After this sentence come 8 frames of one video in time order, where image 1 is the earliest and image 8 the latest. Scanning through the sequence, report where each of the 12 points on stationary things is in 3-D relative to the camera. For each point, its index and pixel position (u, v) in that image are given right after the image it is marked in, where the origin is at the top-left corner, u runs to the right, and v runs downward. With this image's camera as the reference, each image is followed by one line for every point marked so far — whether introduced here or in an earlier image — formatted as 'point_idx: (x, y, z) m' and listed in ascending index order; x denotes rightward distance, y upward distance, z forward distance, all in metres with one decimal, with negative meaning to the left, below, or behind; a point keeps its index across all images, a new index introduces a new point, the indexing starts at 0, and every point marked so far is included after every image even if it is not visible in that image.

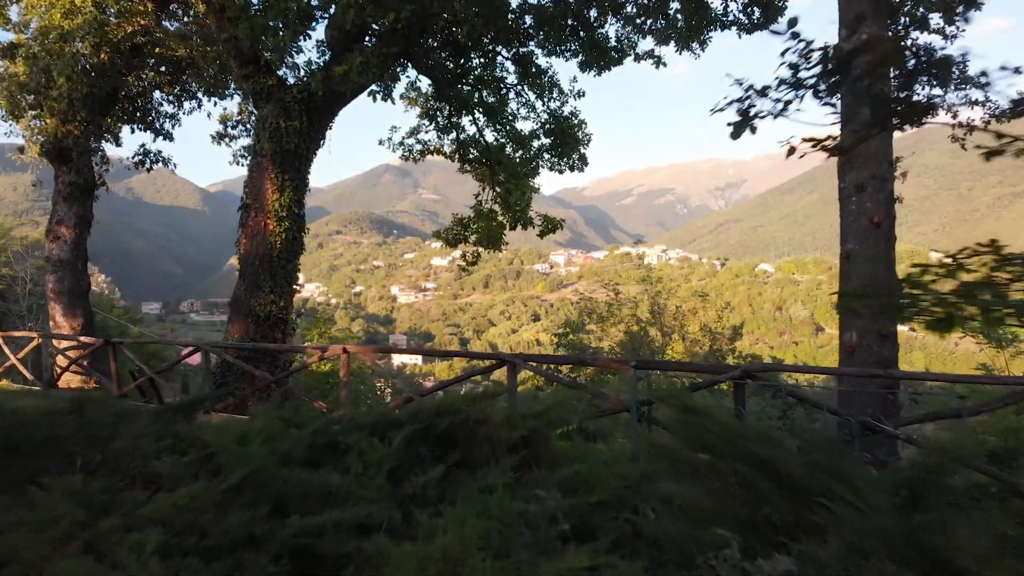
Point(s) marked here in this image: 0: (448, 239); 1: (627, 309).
0: (-0.9, +0.7, +8.5) m
1: (+2.1, -0.4, +12.0) m
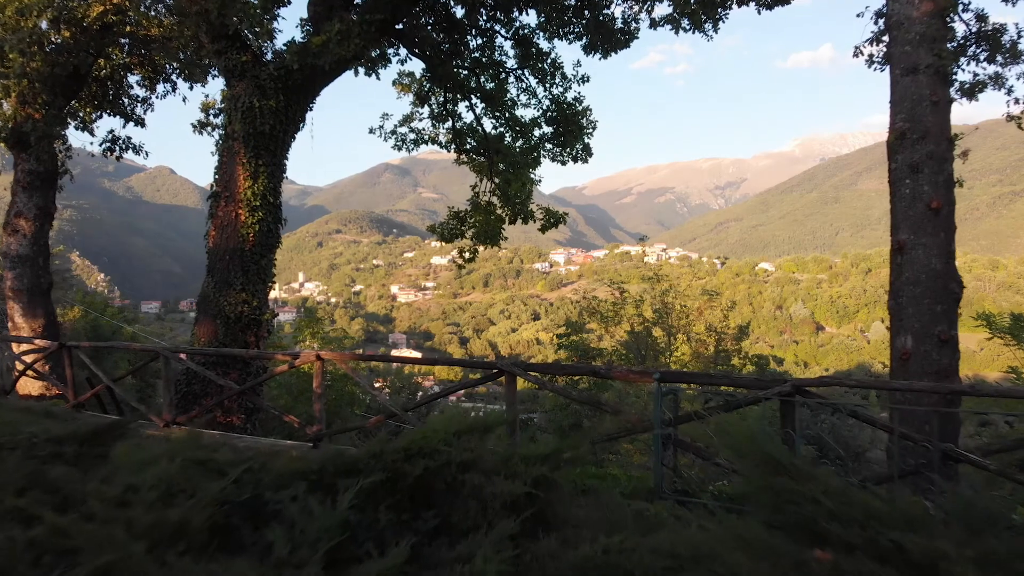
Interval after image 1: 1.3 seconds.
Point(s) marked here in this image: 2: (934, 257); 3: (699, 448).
0: (-0.9, +0.7, +8.0) m
1: (+2.1, -0.3, +11.5) m
2: (+2.2, +0.2, +3.3) m
3: (+0.9, -0.7, +2.9) m
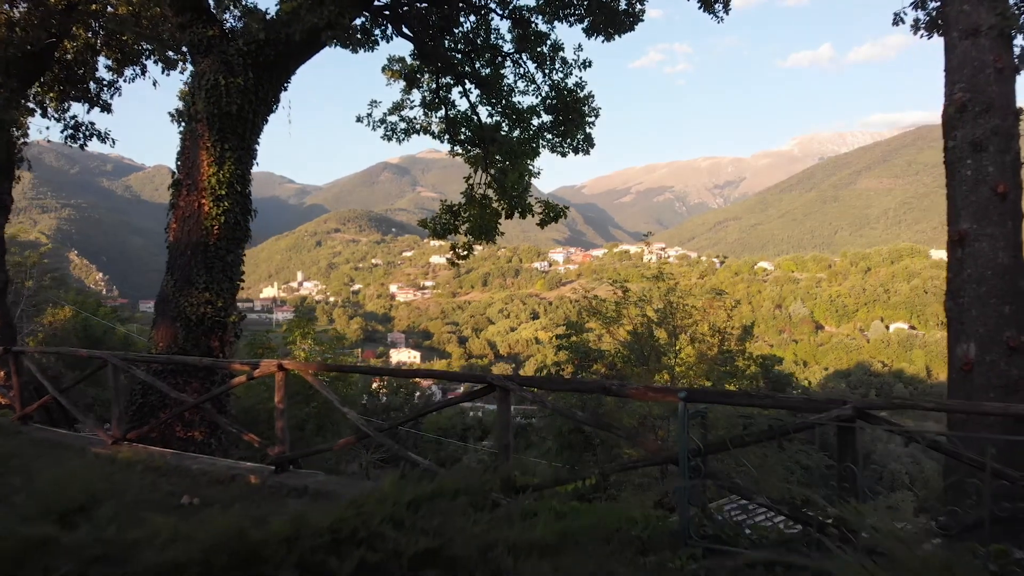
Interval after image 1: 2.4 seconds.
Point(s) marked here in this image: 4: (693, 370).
0: (-0.9, +0.7, +7.5) m
1: (+2.1, -0.3, +11.0) m
2: (+2.2, +0.2, +2.9) m
3: (+0.8, -0.7, +2.4) m
4: (+2.8, -1.3, +10.2) m
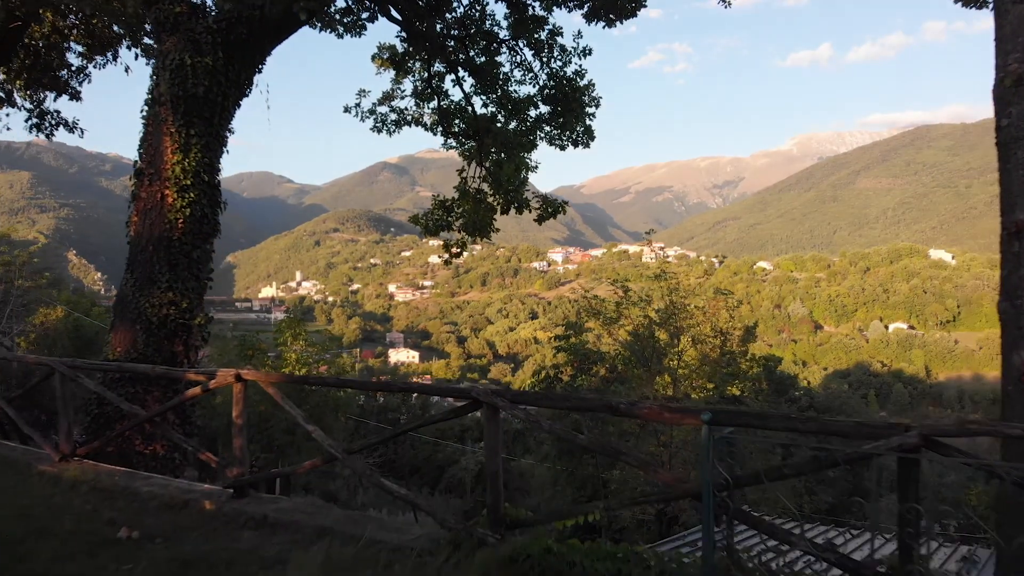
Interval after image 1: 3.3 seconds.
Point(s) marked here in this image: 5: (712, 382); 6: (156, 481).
0: (-1.0, +0.7, +7.1) m
1: (+2.0, -0.3, +10.6) m
2: (+2.2, +0.2, +2.5) m
3: (+0.8, -0.7, +2.0) m
4: (+2.7, -1.3, +9.9) m
5: (+3.0, -1.4, +9.8) m
6: (-1.8, -1.0, +3.2) m
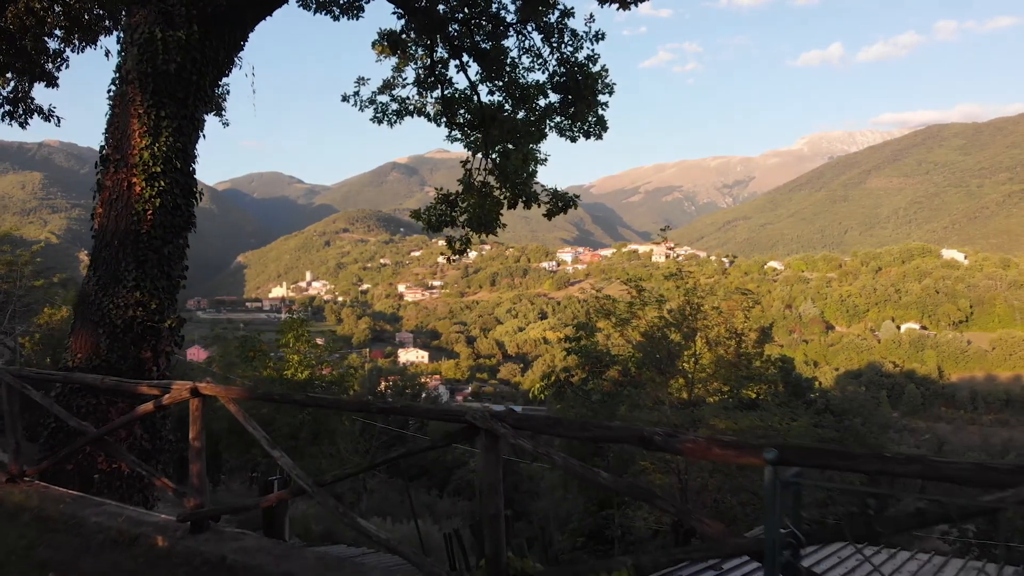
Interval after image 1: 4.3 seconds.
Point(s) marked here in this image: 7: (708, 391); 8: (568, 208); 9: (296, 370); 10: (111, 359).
0: (-0.9, +0.7, +6.7) m
1: (+2.2, -0.3, +10.2) m
2: (+2.2, +0.2, +2.0) m
3: (+0.8, -0.7, +1.6) m
4: (+2.8, -1.3, +9.4) m
5: (+3.2, -1.4, +9.3) m
6: (-1.8, -1.0, +2.8) m
7: (+2.8, -1.5, +9.3) m
8: (+0.6, +0.8, +6.6) m
9: (-4.1, -1.5, +12.1) m
10: (-2.3, -0.4, +3.6) m
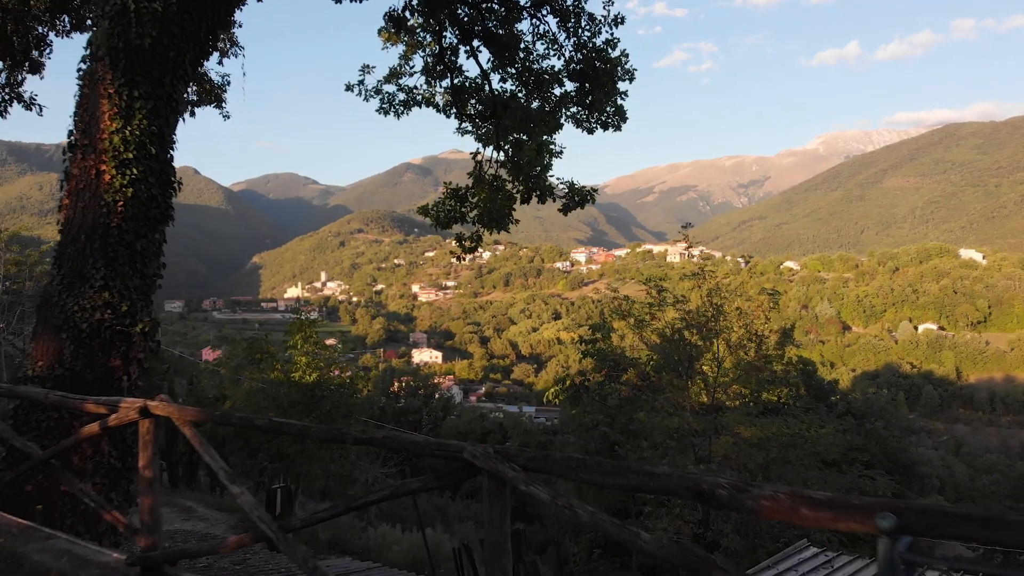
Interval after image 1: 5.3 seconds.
0: (-0.7, +0.7, +6.3) m
1: (+2.4, -0.3, +9.7) m
2: (+2.2, +0.2, +1.6) m
3: (+0.8, -0.7, +1.1) m
4: (+3.0, -1.3, +8.9) m
5: (+3.4, -1.4, +8.8) m
6: (-1.7, -1.0, +2.4) m
7: (+3.0, -1.5, +8.8) m
8: (+0.7, +0.8, +6.2) m
9: (-3.9, -1.5, +11.8) m
10: (-2.2, -0.4, +3.2) m
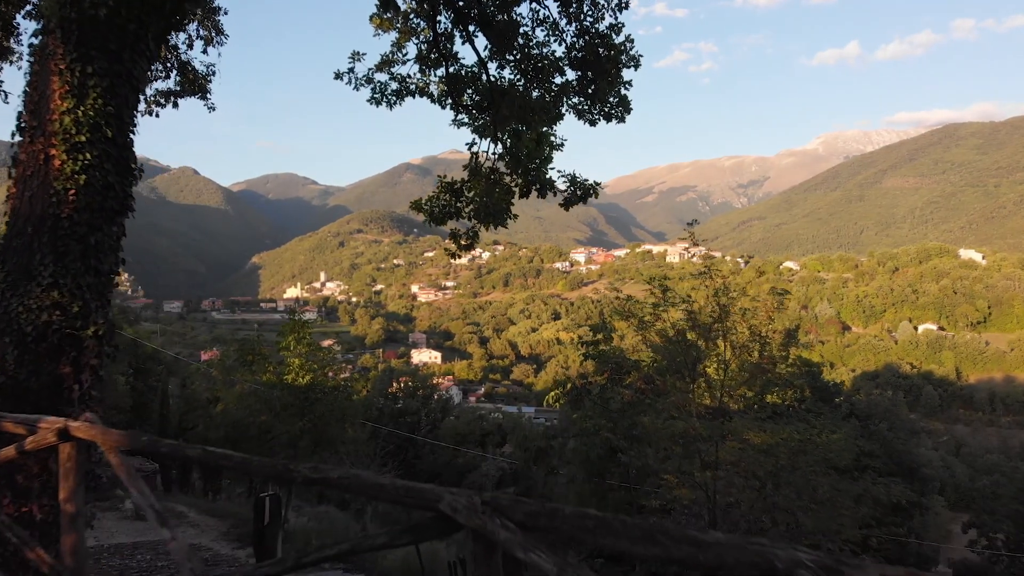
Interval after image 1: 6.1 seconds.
0: (-0.8, +0.7, +6.0) m
1: (+2.3, -0.3, +9.4) m
2: (+2.2, +0.2, +1.2) m
3: (+0.8, -0.7, +0.8) m
4: (+3.0, -1.3, +8.6) m
5: (+3.3, -1.4, +8.5) m
6: (-1.7, -1.0, +2.1) m
7: (+3.0, -1.5, +8.5) m
8: (+0.7, +0.8, +5.9) m
9: (-3.9, -1.5, +11.4) m
10: (-2.2, -0.4, +2.9) m
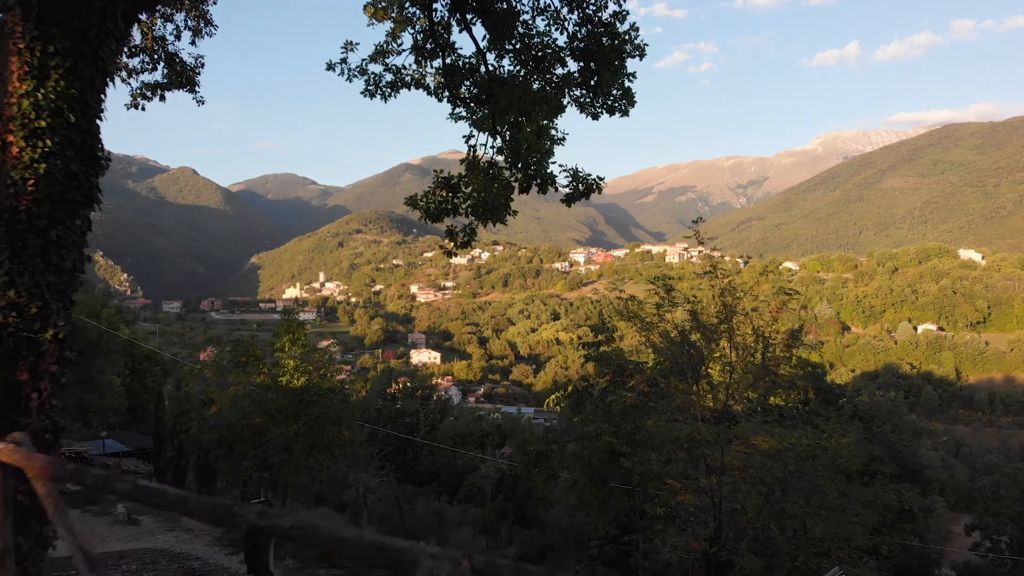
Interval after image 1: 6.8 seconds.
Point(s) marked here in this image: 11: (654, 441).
0: (-0.8, +0.7, +5.8) m
1: (+2.3, -0.3, +9.1) m
2: (+2.2, +0.2, +1.0) m
3: (+0.8, -0.7, +0.6) m
4: (+3.0, -1.2, +8.4) m
5: (+3.3, -1.4, +8.3) m
6: (-1.7, -1.0, +1.9) m
7: (+3.0, -1.5, +8.2) m
8: (+0.7, +0.9, +5.6) m
9: (-3.9, -1.5, +11.2) m
10: (-2.2, -0.4, +2.7) m
11: (+1.8, -1.9, +8.0) m
